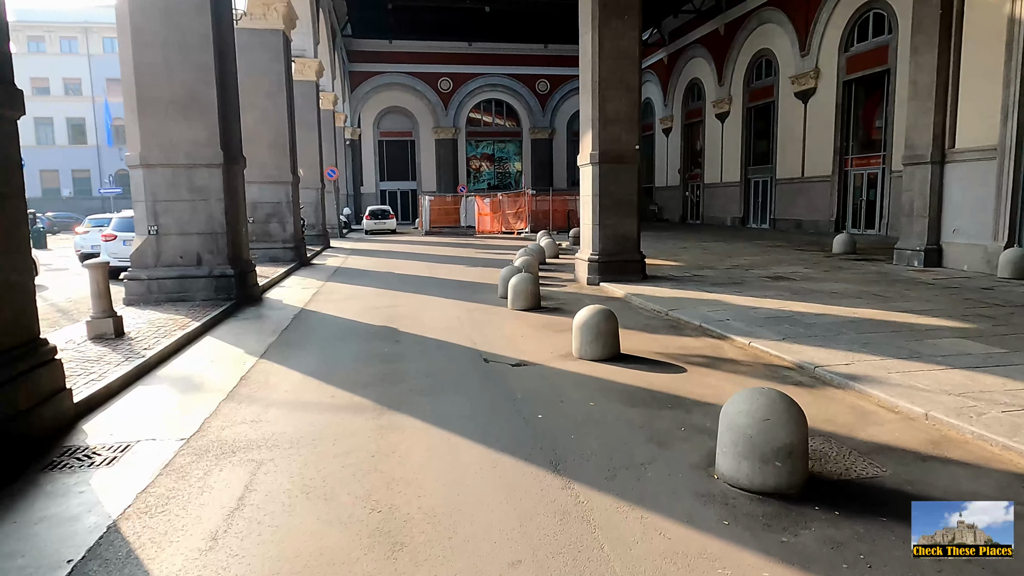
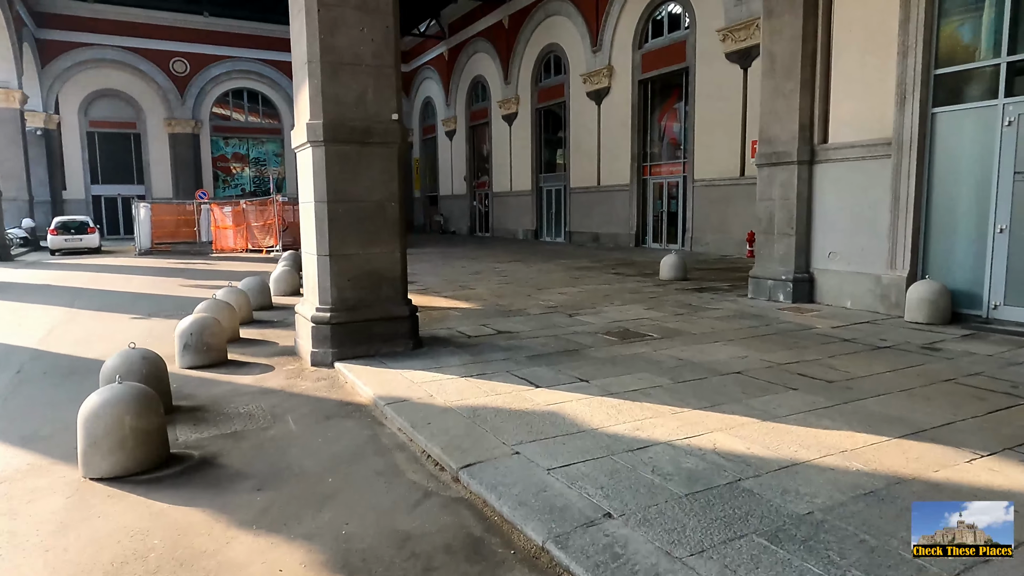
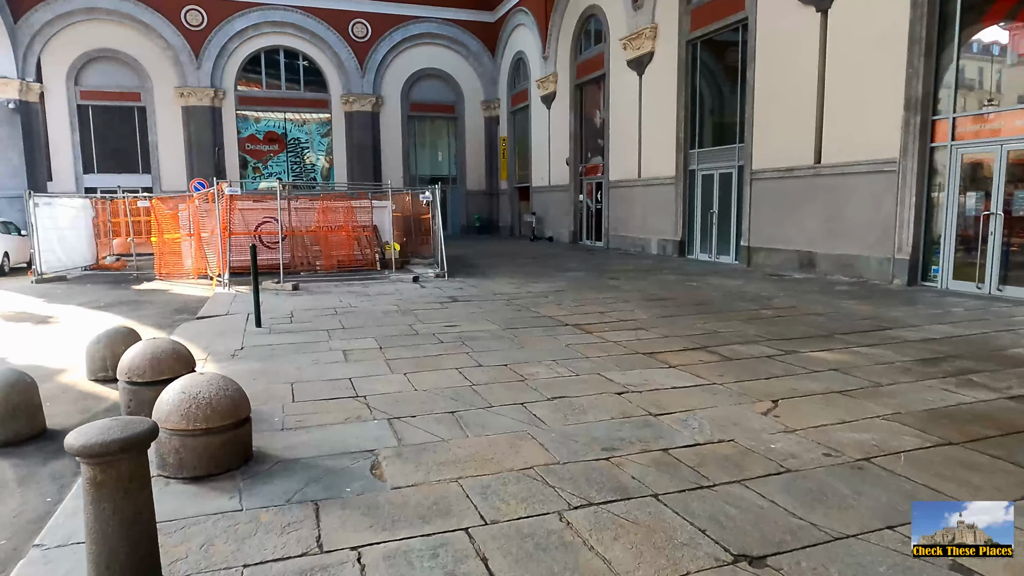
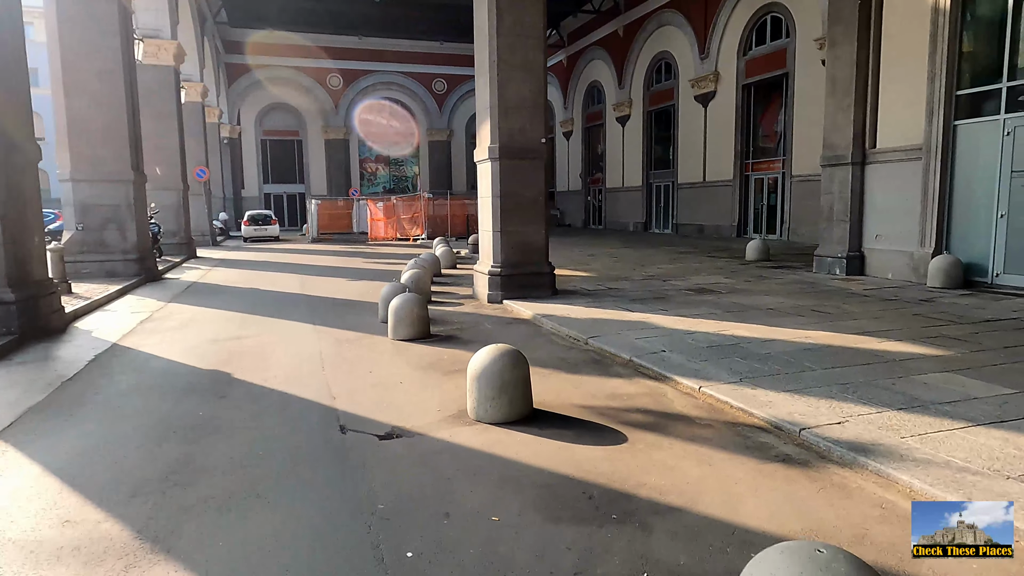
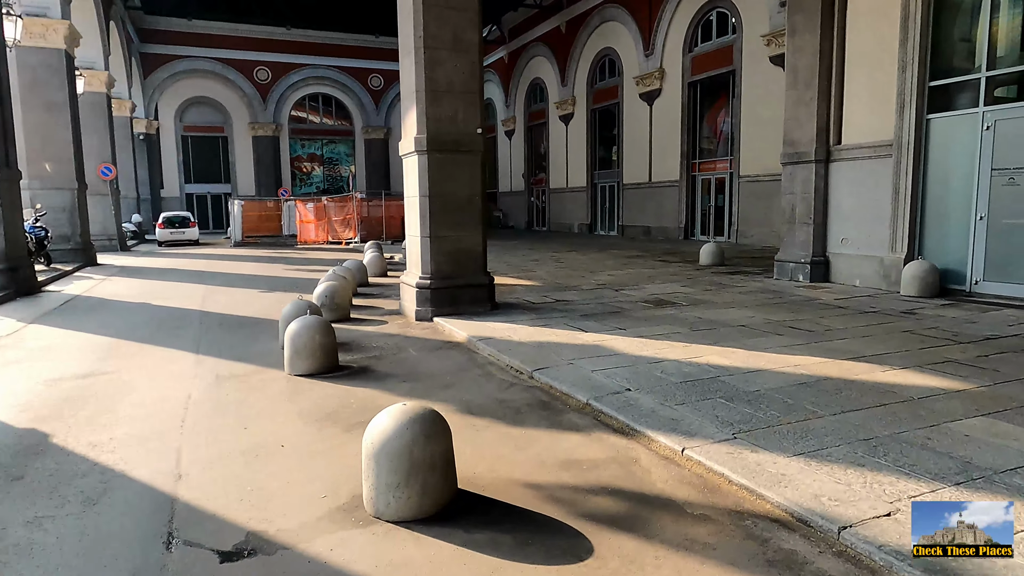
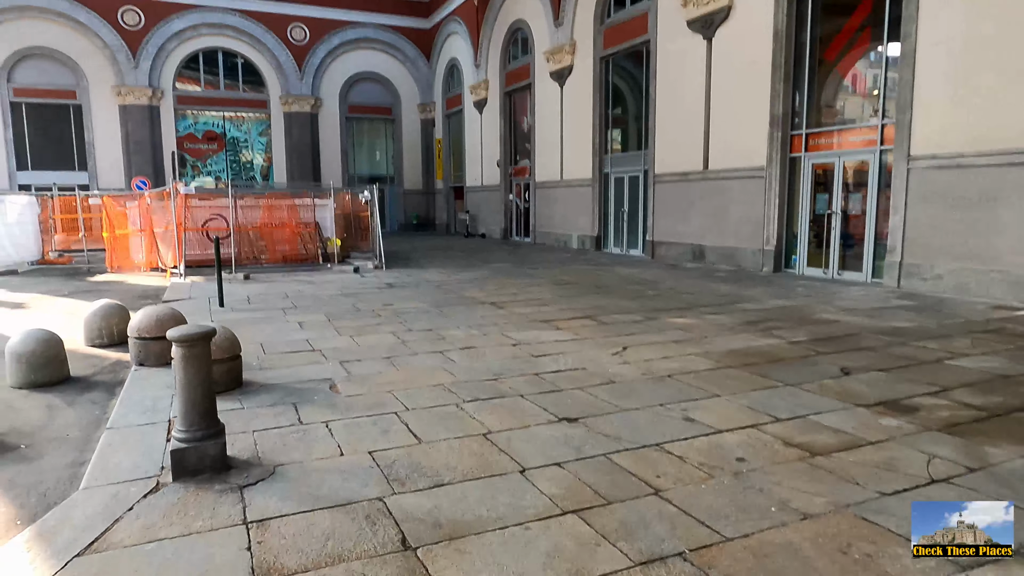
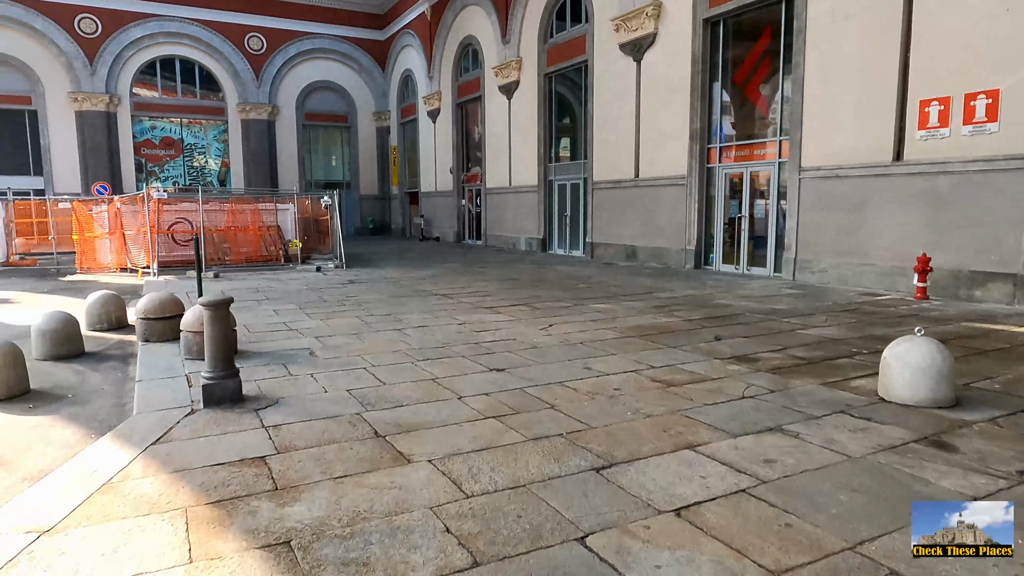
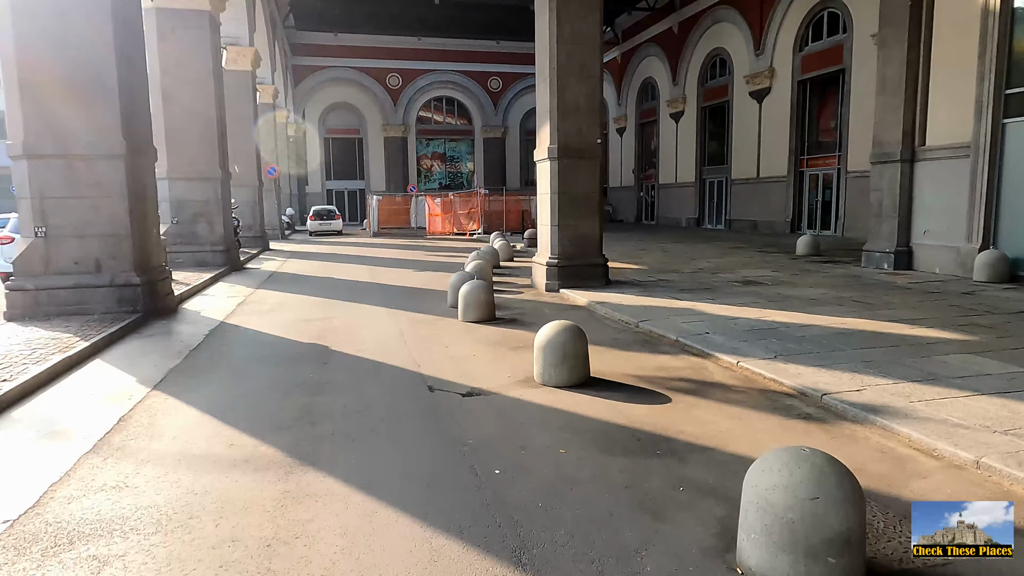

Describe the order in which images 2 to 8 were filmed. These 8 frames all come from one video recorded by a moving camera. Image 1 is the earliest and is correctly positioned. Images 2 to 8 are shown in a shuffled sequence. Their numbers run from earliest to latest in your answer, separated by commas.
8, 4, 5, 2, 7, 6, 3
